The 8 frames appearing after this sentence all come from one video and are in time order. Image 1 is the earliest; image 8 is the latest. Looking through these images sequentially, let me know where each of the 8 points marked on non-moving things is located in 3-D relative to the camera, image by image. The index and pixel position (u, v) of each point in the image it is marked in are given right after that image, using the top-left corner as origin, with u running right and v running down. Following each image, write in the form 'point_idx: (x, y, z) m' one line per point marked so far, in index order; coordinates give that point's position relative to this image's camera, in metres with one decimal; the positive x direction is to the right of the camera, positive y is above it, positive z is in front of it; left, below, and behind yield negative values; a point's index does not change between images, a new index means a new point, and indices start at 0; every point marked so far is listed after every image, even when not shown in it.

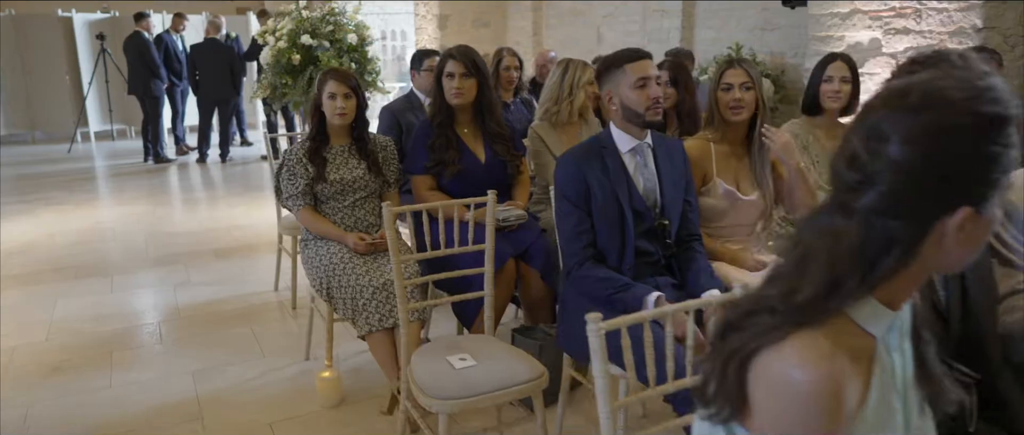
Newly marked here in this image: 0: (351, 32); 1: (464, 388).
0: (-1.0, +1.2, +4.6) m
1: (-0.1, -0.5, +1.9) m
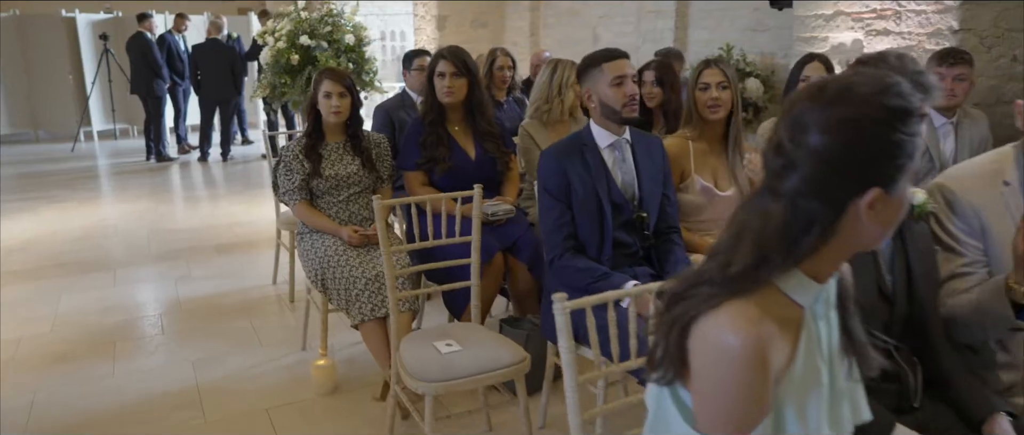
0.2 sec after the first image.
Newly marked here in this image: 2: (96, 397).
0: (-1.1, +1.2, +4.7) m
1: (-0.2, -0.4, +2.0) m
2: (-1.7, -0.7, +2.9) m
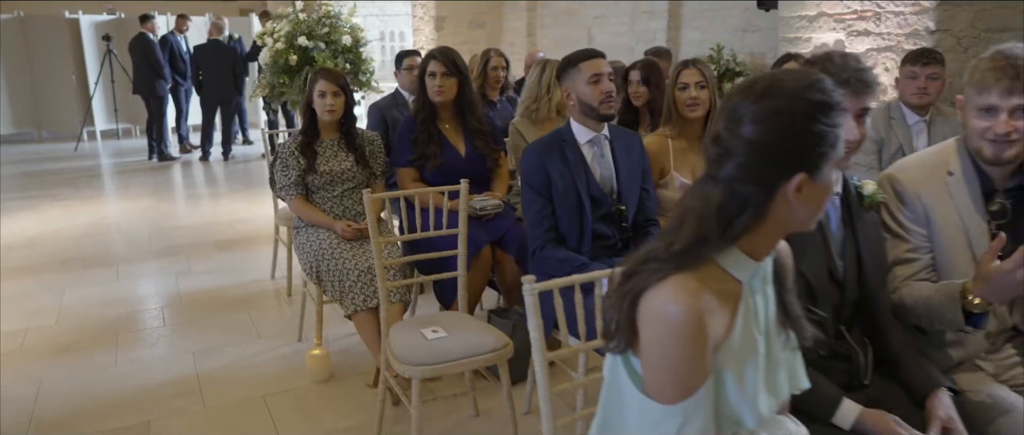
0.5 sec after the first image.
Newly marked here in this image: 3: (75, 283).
0: (-1.1, +1.2, +4.8) m
1: (-0.2, -0.4, +2.1) m
2: (-1.7, -0.7, +3.0) m
3: (-2.6, -0.4, +4.3) m
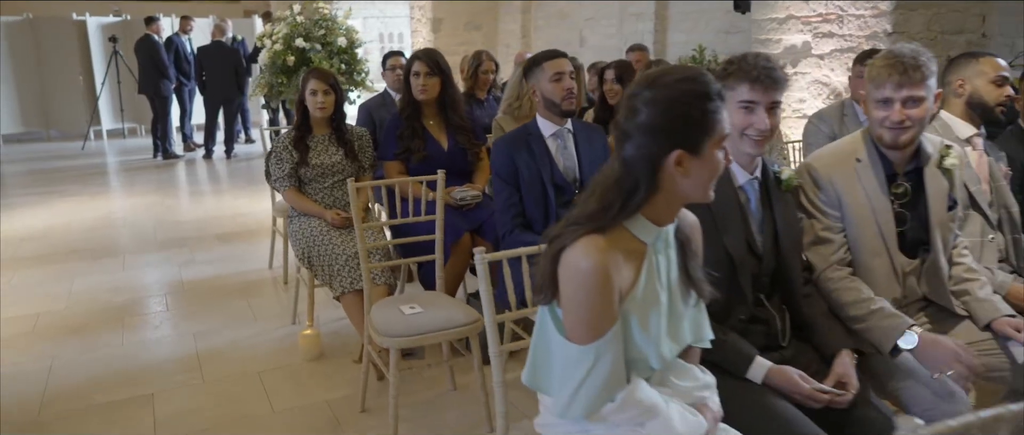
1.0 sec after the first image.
0: (-1.2, +1.3, +5.1) m
1: (-0.3, -0.4, +2.4) m
2: (-1.8, -0.6, +3.2) m
3: (-2.7, -0.3, +4.5) m
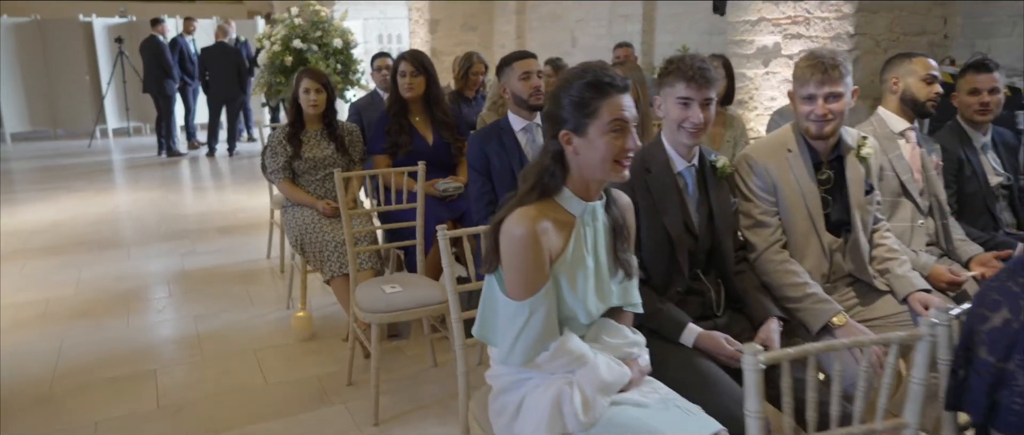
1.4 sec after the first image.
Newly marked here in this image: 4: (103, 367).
0: (-1.3, +1.3, +5.3) m
1: (-0.4, -0.3, +2.6) m
2: (-1.9, -0.6, +3.4) m
3: (-2.8, -0.3, +4.7) m
4: (-1.8, -0.7, +3.2) m
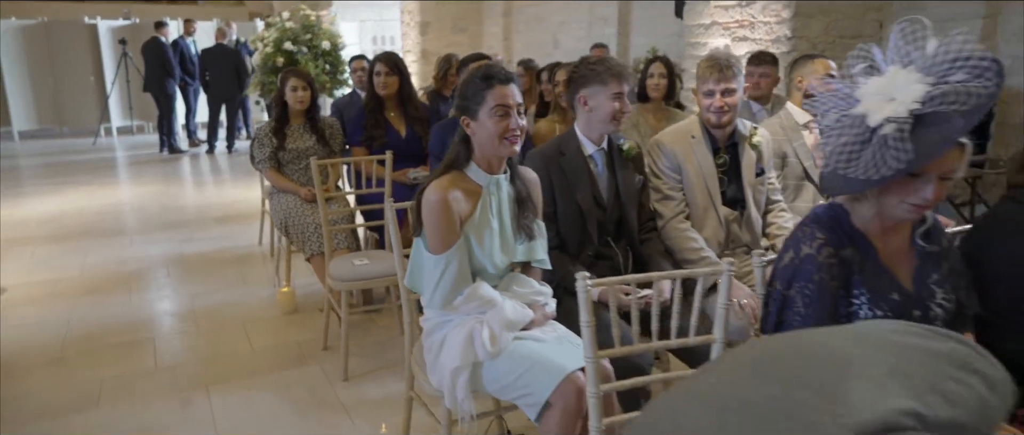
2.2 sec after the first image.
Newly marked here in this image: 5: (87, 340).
0: (-1.5, +1.4, +5.7) m
1: (-0.6, -0.2, +3.0) m
2: (-2.1, -0.5, +3.8) m
3: (-3.0, -0.2, +5.1) m
4: (-2.0, -0.6, +3.5) m
5: (-2.1, -0.6, +3.5) m
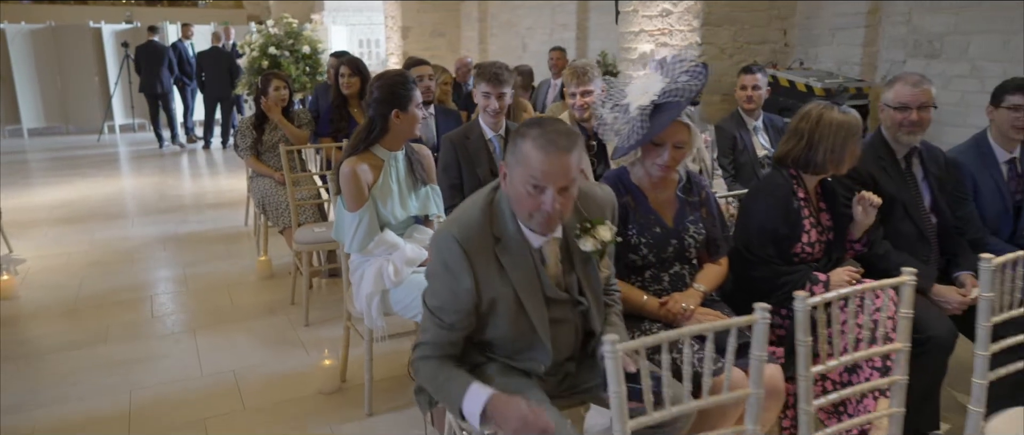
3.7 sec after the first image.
0: (-1.8, +1.5, +6.3) m
1: (-1.0, -0.1, +3.6) m
2: (-2.5, -0.4, +4.5) m
3: (-3.3, -0.1, +5.8) m
4: (-2.3, -0.5, +4.2) m
5: (-2.4, -0.5, +4.2) m
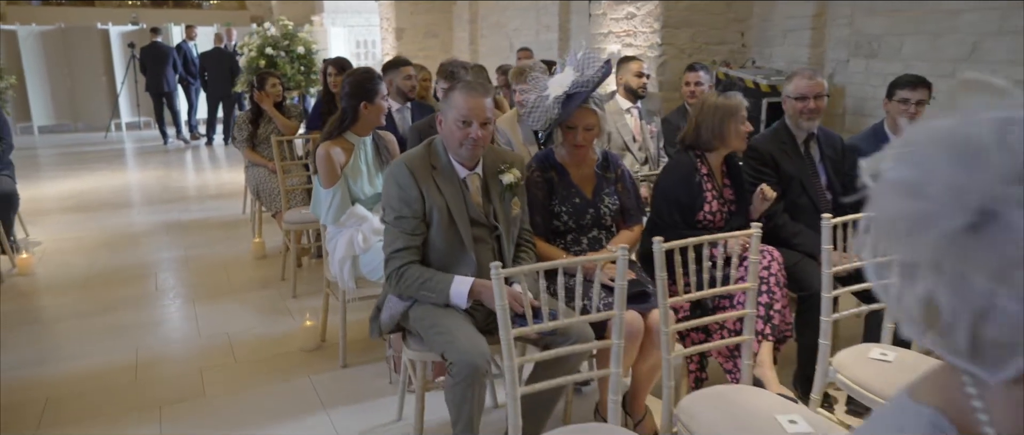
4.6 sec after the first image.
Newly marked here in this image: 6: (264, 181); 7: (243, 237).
0: (-2.0, +1.6, +6.8) m
1: (-1.2, 0.0, +4.1) m
2: (-2.6, -0.3, +4.9) m
3: (-3.5, 0.0, +6.2) m
4: (-2.5, -0.4, +4.6) m
5: (-2.6, -0.4, +4.6) m
6: (-1.6, +0.3, +4.8) m
7: (-2.0, -0.2, +5.4) m
